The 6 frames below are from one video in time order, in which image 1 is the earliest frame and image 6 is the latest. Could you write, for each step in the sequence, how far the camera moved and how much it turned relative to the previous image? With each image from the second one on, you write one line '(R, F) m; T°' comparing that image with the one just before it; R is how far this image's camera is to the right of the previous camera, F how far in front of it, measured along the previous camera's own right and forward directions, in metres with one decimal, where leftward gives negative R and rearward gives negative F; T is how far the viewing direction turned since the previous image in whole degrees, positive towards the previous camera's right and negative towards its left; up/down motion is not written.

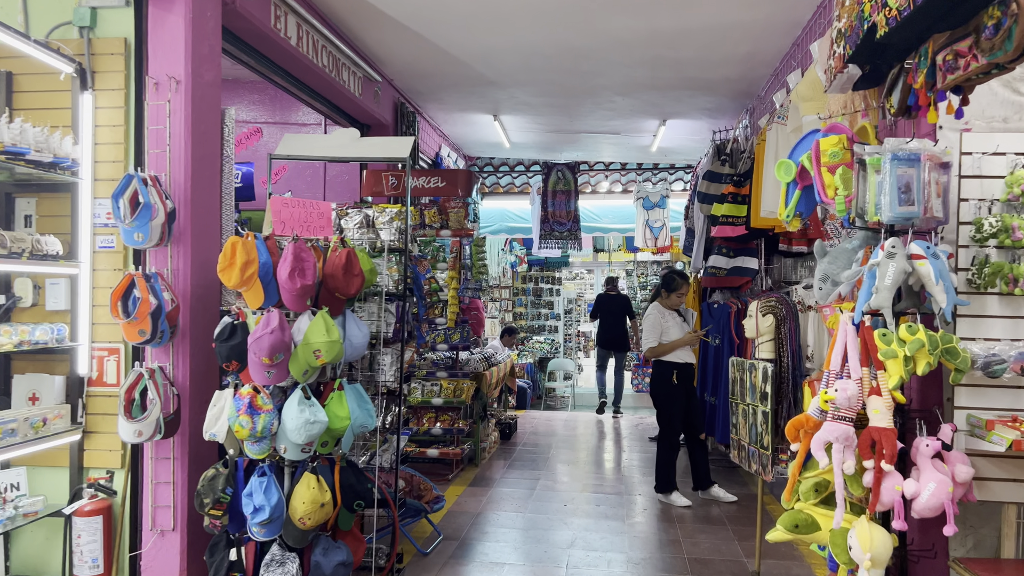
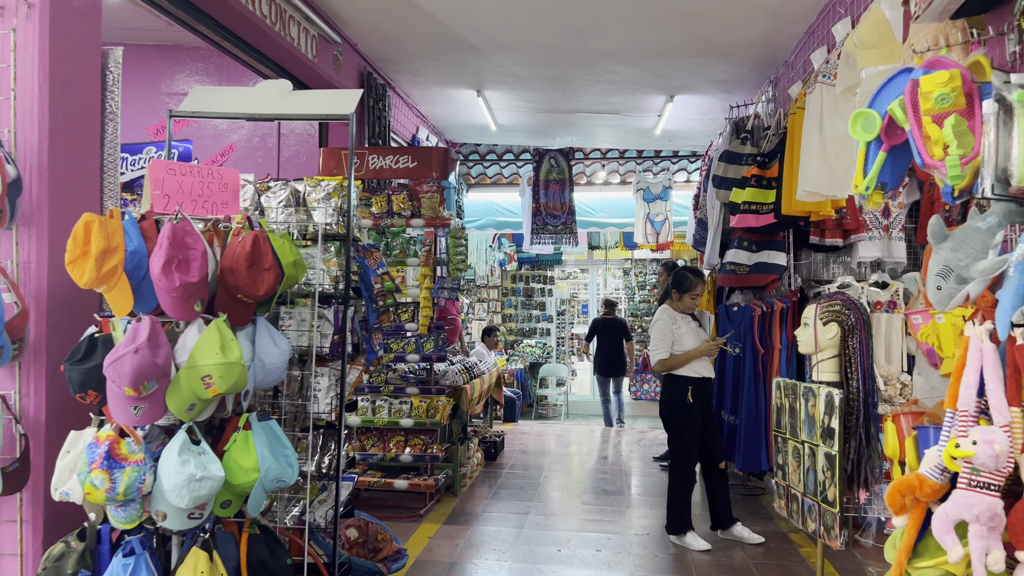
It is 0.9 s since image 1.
(0.0, +0.7) m; +1°
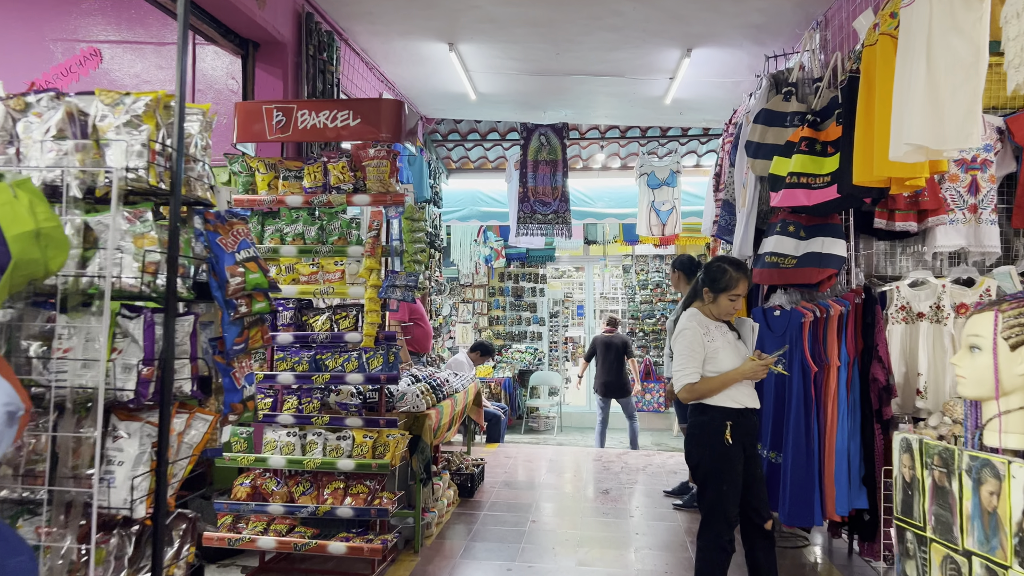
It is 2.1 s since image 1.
(+0.1, +0.9) m; 0°
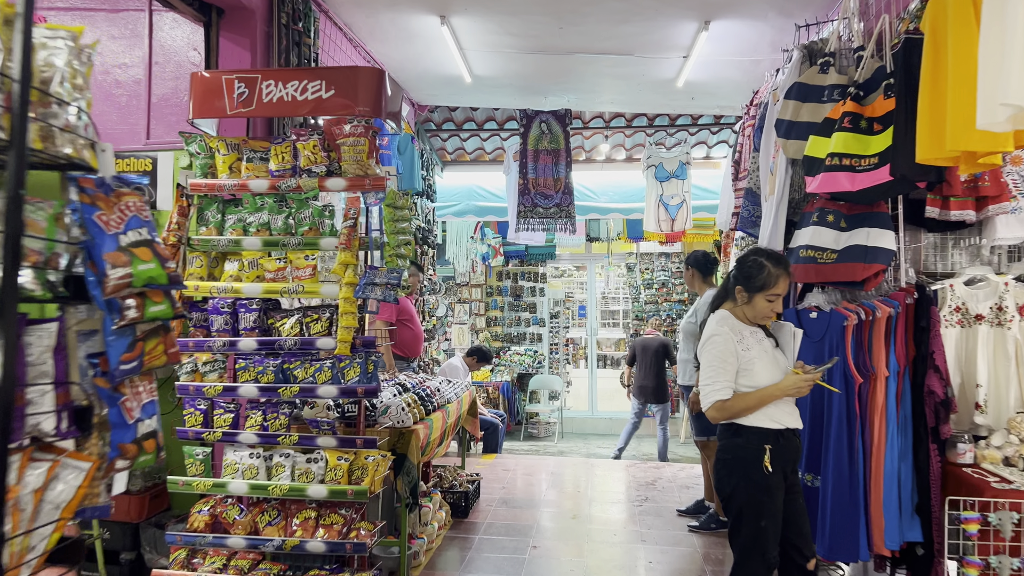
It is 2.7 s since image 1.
(0.0, +0.4) m; 0°
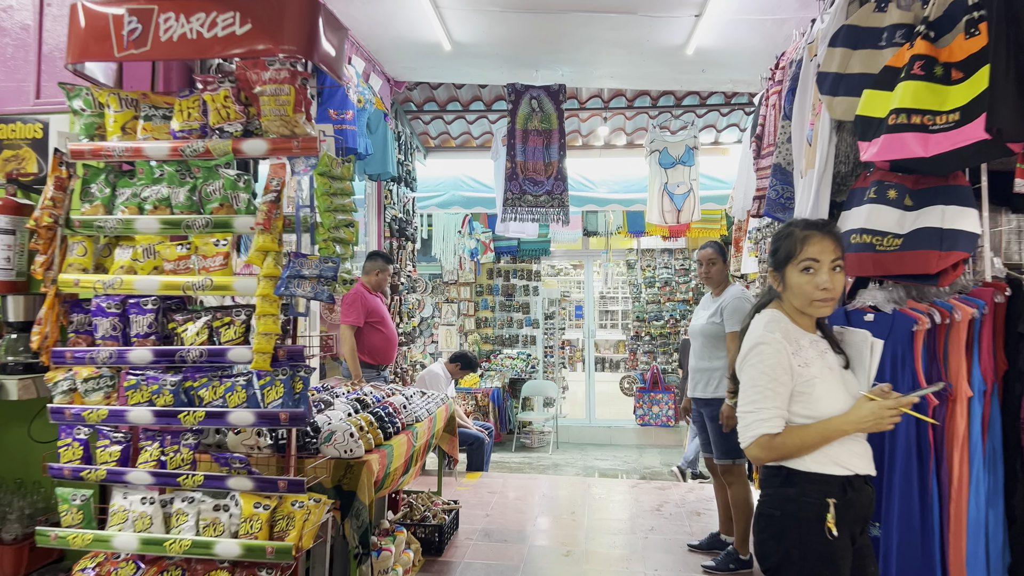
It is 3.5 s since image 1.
(+0.1, +0.6) m; 0°
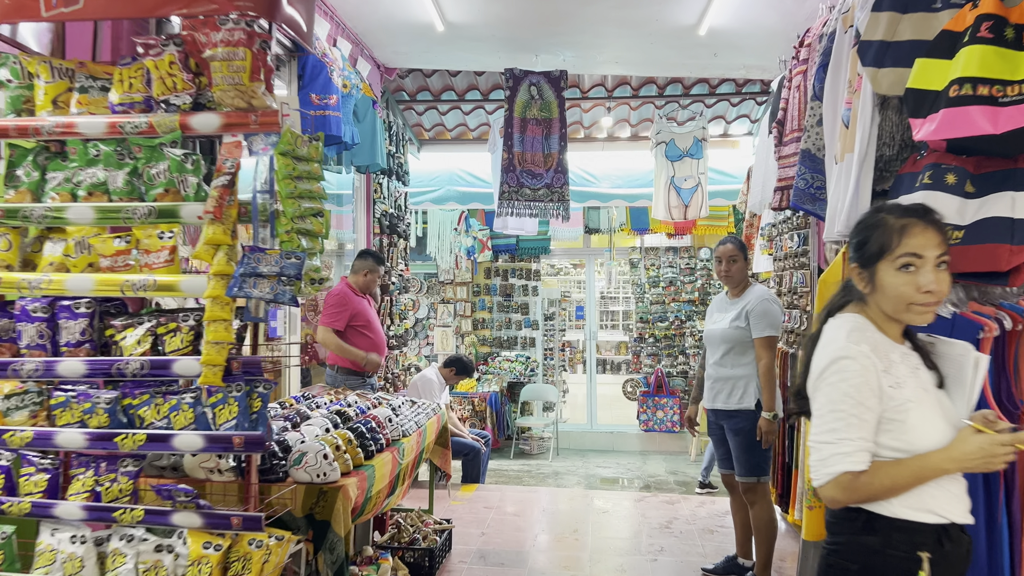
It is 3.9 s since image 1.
(0.0, +0.3) m; 0°
